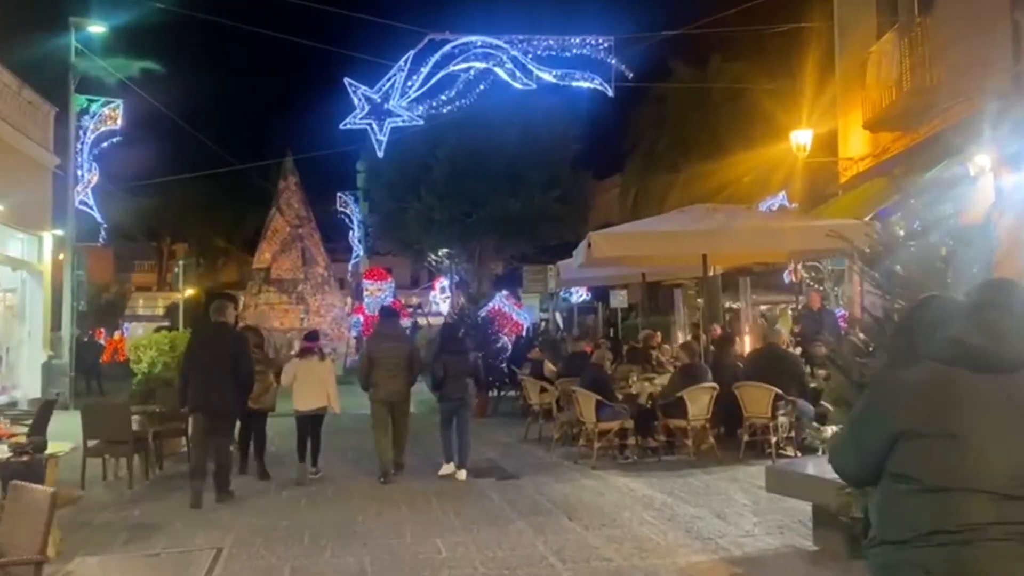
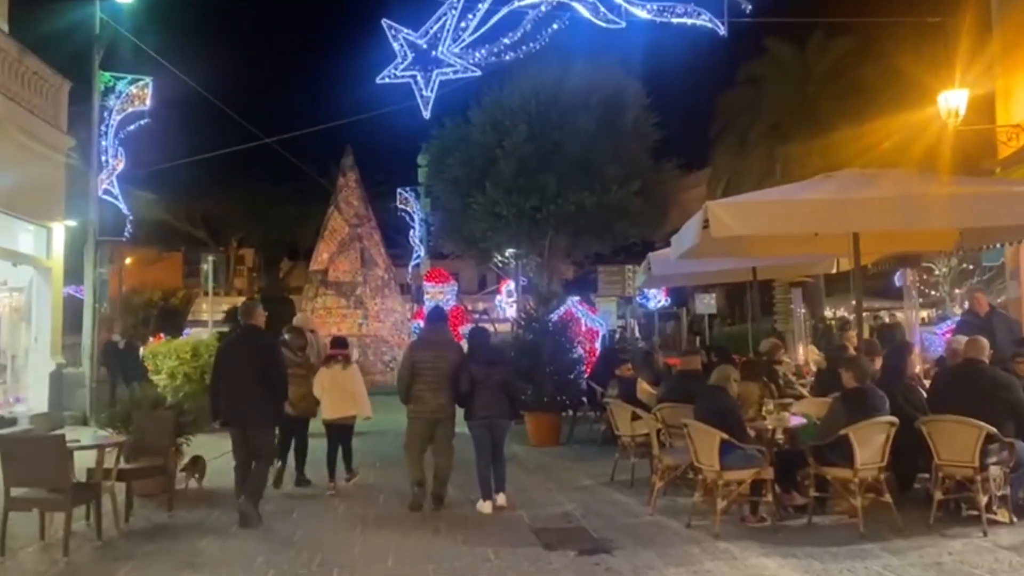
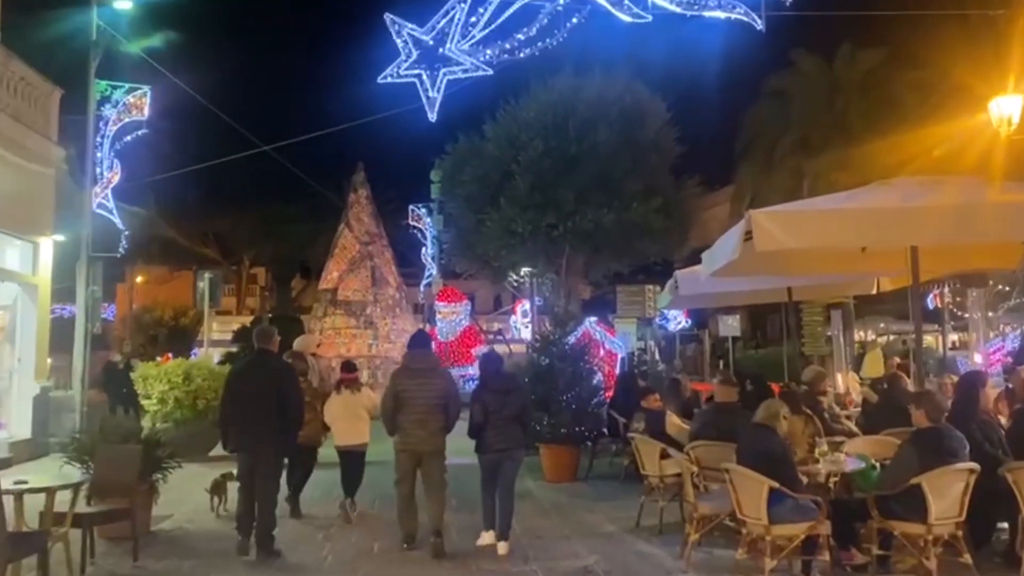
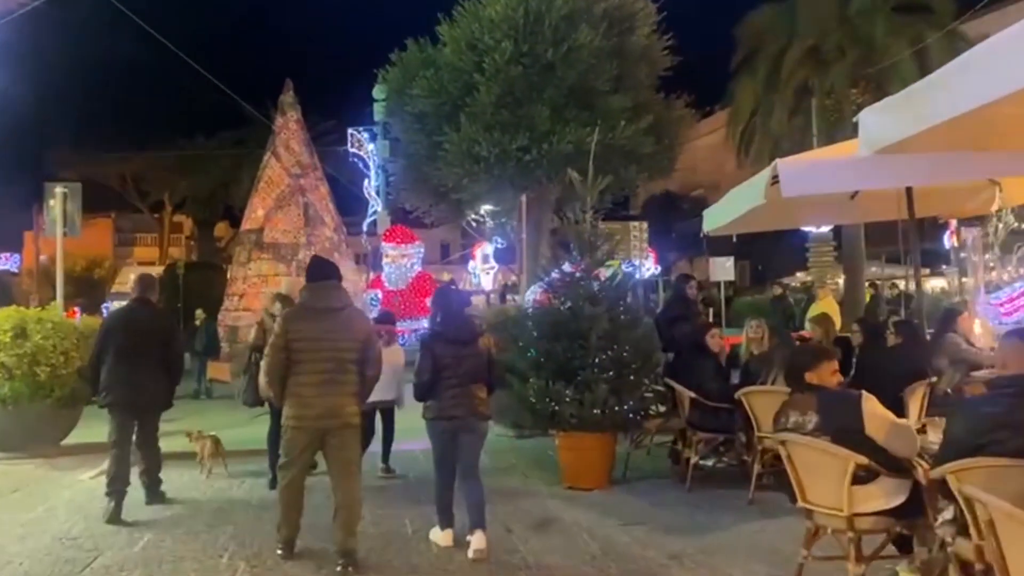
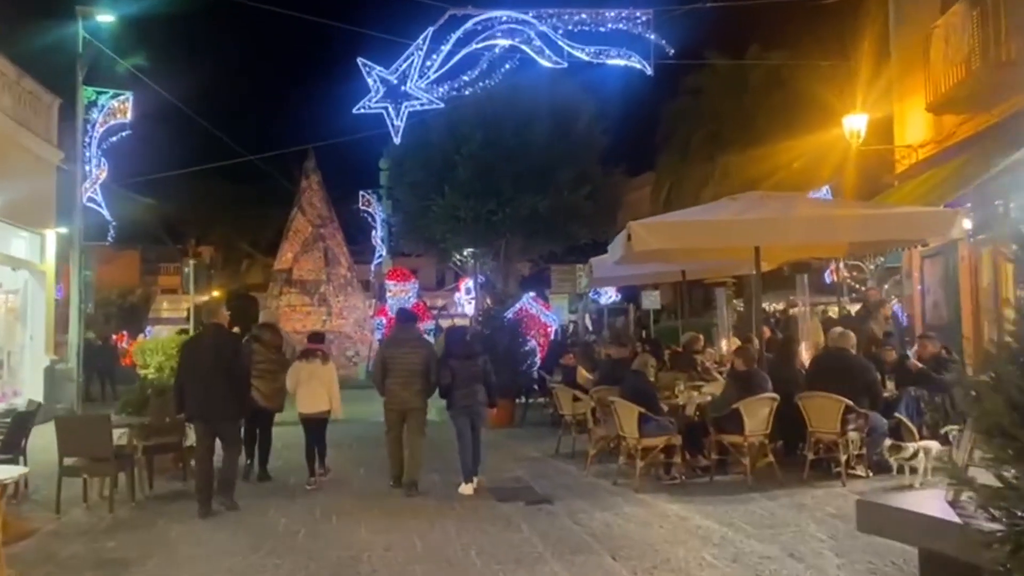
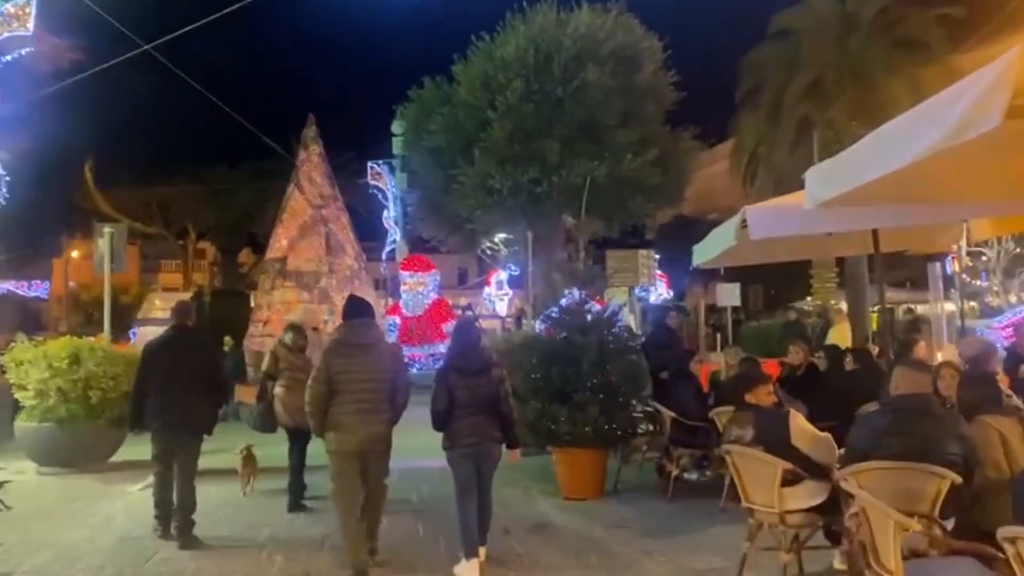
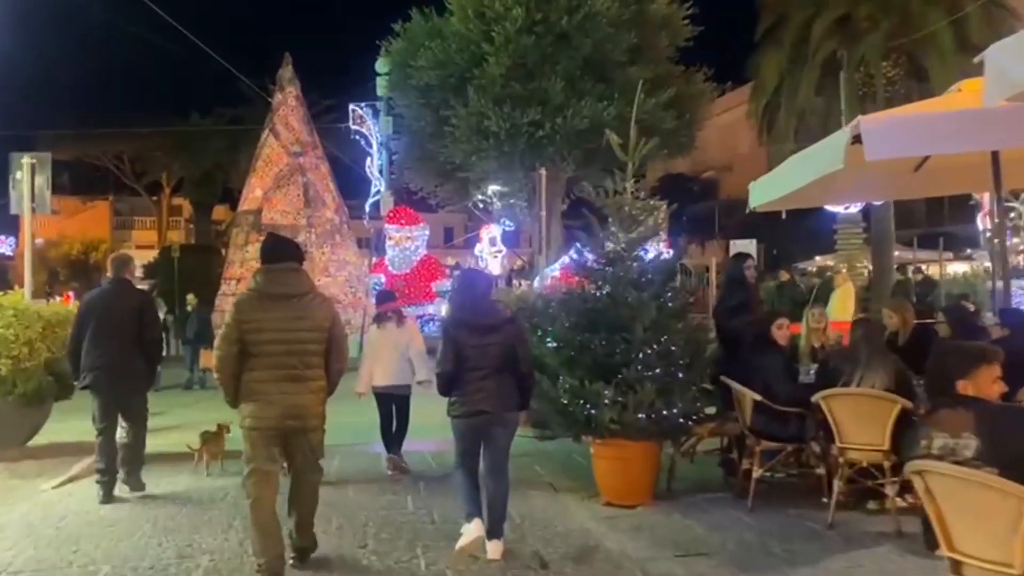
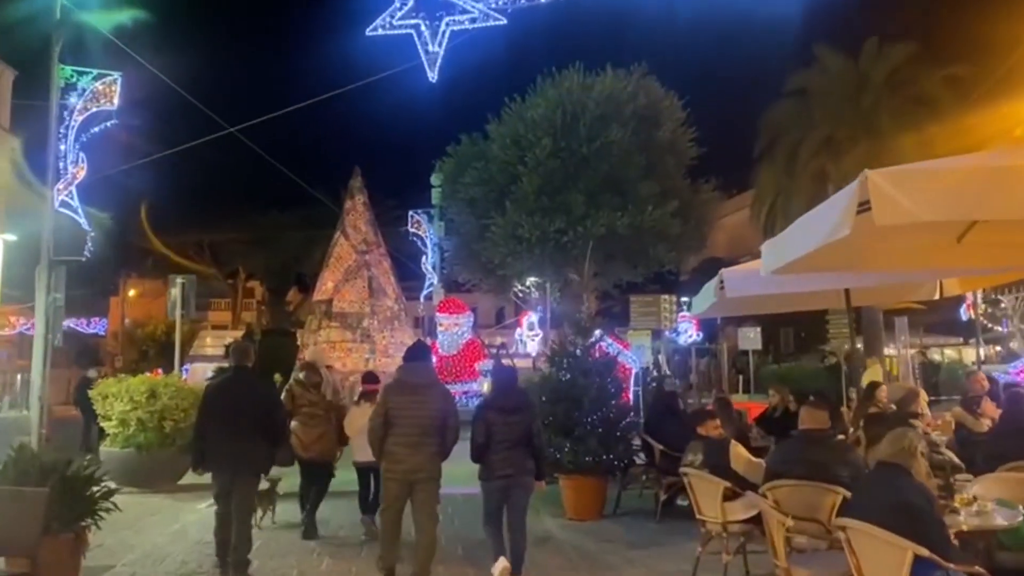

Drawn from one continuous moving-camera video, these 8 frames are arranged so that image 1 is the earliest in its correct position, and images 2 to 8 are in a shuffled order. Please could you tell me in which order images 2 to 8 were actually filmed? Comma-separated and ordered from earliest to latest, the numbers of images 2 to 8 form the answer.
5, 2, 3, 8, 6, 4, 7
